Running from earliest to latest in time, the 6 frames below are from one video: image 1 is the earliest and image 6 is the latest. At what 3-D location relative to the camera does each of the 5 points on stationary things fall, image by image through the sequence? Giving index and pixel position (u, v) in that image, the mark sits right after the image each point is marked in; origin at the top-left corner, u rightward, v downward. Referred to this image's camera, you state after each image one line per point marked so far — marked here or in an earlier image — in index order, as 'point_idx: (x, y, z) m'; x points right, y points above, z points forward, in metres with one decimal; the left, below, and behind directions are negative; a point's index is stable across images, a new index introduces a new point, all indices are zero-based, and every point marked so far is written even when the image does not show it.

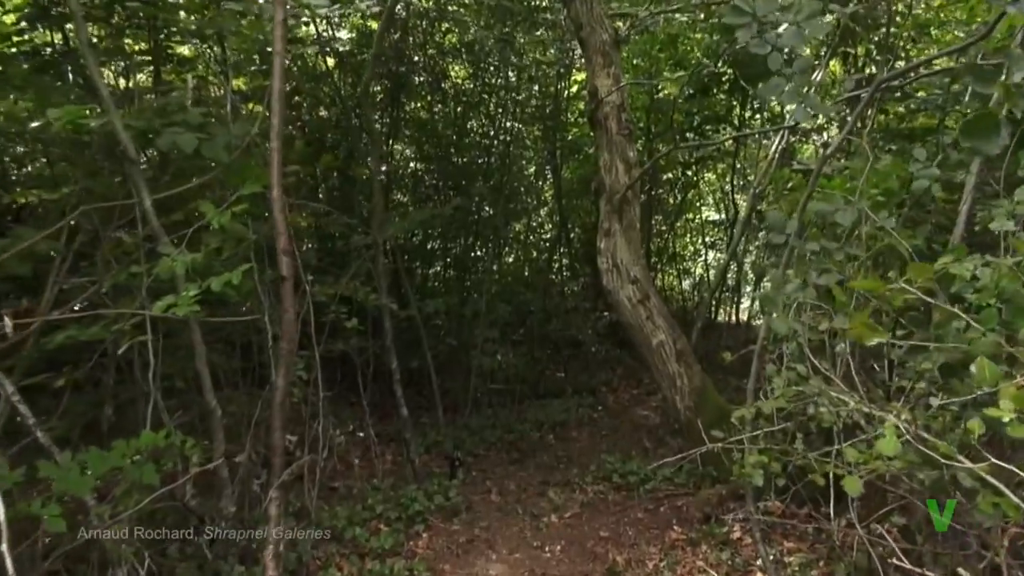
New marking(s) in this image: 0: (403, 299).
0: (-1.3, -0.1, +8.8) m
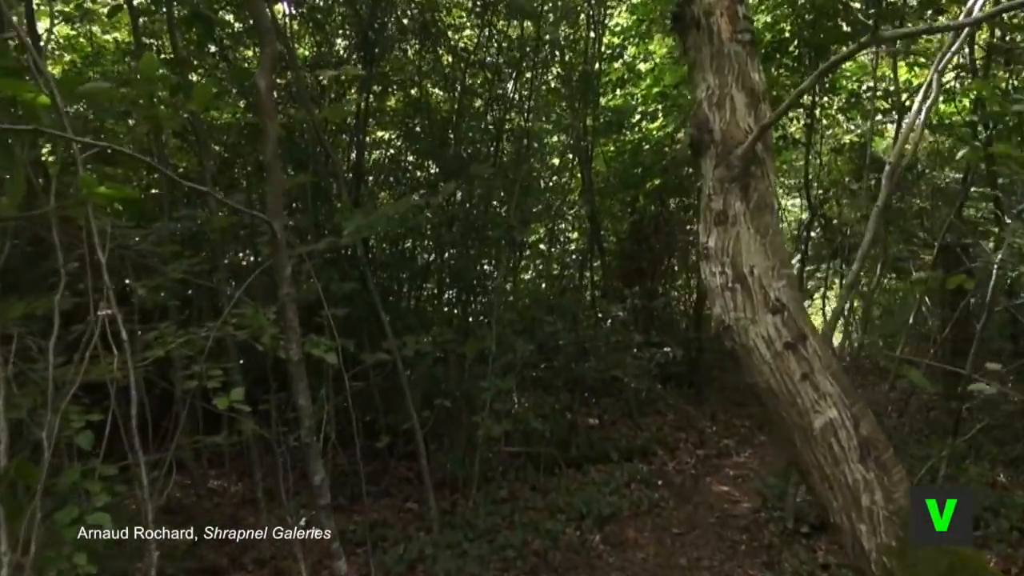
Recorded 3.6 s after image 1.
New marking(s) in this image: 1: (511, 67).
0: (-1.1, -0.4, +6.3) m
1: (0.0, +2.0, +7.0) m
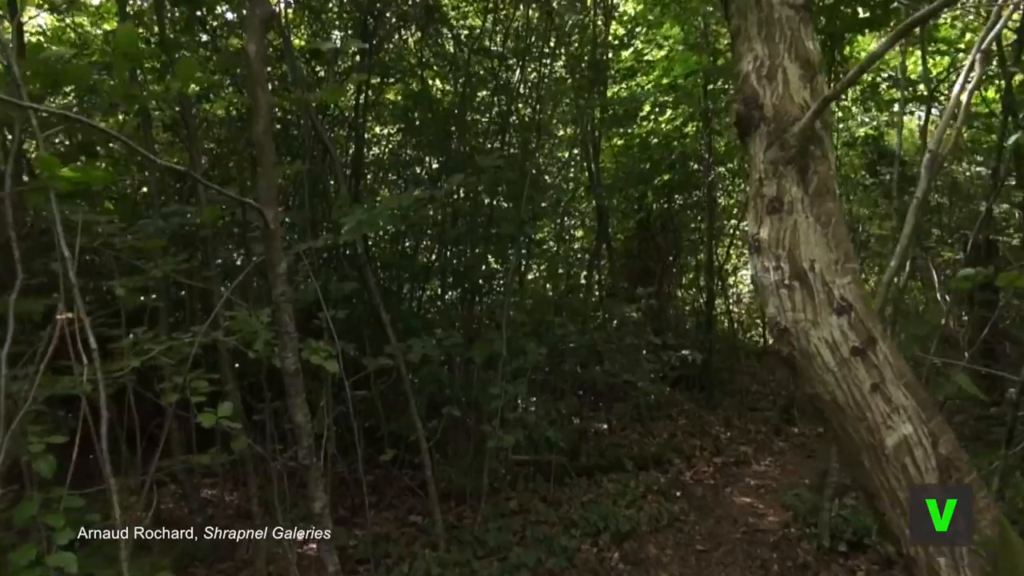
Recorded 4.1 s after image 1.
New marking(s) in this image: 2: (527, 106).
0: (-1.0, -0.4, +5.9) m
1: (0.0, +2.0, +6.6) m
2: (+0.1, +1.6, +6.6) m
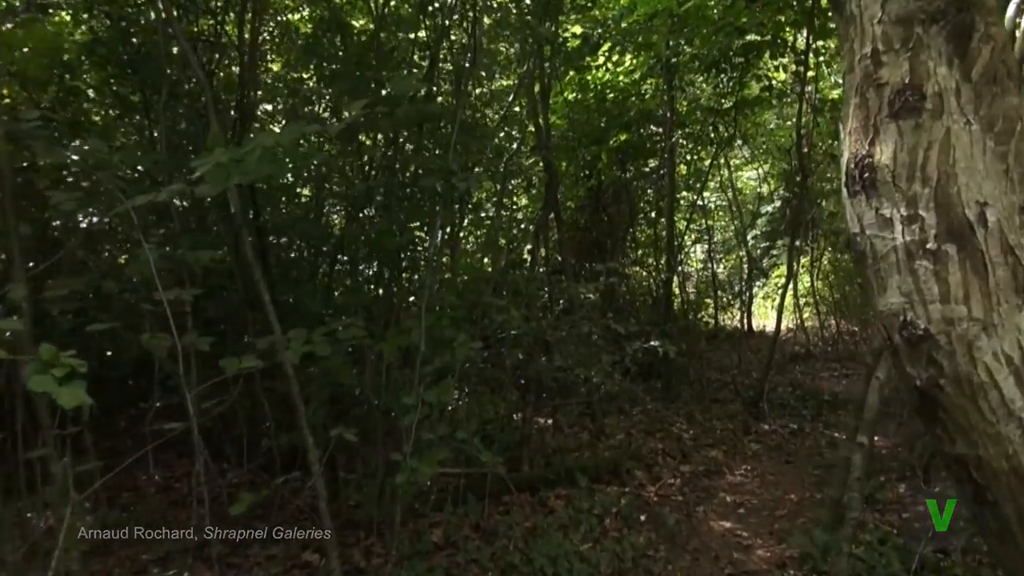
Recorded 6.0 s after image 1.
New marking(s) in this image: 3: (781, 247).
0: (-1.5, -0.2, +4.6) m
1: (-0.4, +2.2, +5.3) m
2: (-0.3, +1.8, +5.3) m
3: (+3.7, +0.6, +10.7) m
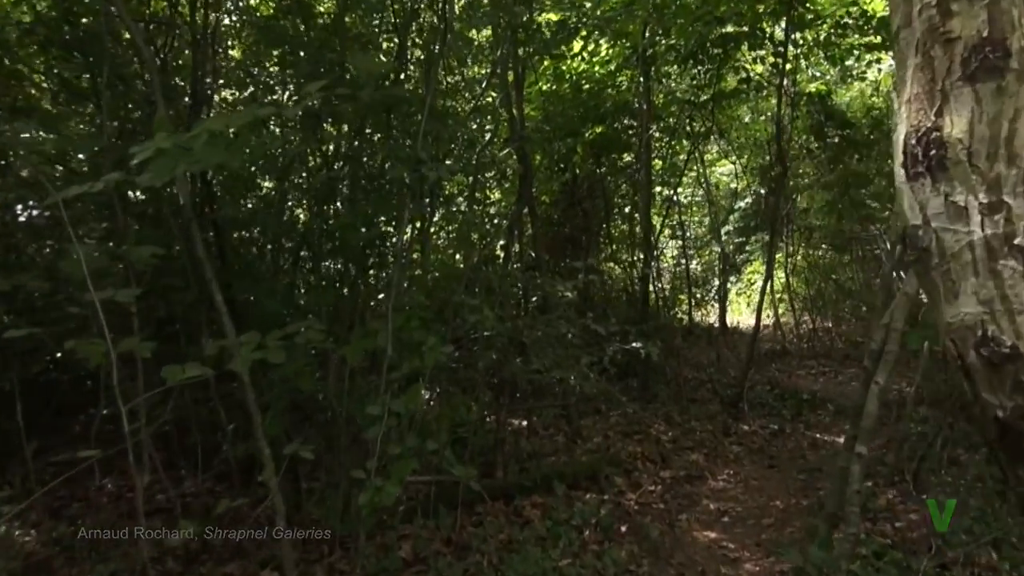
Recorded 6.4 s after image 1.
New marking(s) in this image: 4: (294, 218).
0: (-1.6, -0.2, +4.2) m
1: (-0.6, +2.2, +5.0) m
2: (-0.5, +1.8, +5.0) m
3: (+3.3, +0.6, +10.5) m
4: (-1.3, +0.4, +4.5) m
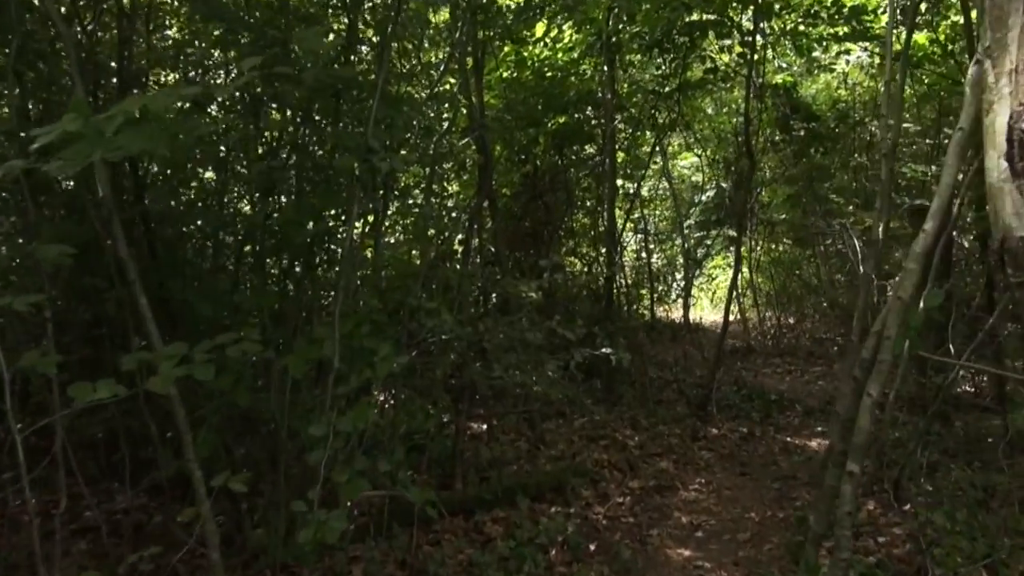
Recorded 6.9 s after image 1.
0: (-1.8, -0.2, +3.8) m
1: (-0.9, +2.2, +4.6) m
2: (-0.8, +1.8, +4.6) m
3: (+2.8, +0.7, +10.3) m
4: (-1.5, +0.4, +4.1) m
